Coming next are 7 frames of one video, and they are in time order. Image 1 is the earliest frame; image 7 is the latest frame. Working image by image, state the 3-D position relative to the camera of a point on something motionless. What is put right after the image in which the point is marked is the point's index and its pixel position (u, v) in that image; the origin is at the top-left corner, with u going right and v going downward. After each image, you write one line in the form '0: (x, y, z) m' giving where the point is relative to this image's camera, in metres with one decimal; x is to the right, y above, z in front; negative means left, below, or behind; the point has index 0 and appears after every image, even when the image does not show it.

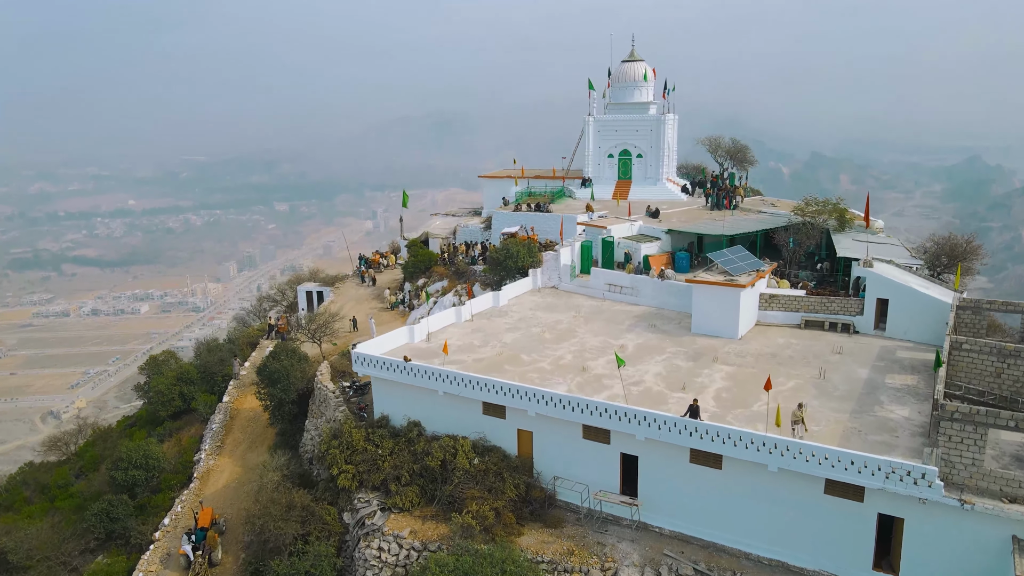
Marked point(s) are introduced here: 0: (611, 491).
0: (+2.0, -4.2, +15.7) m
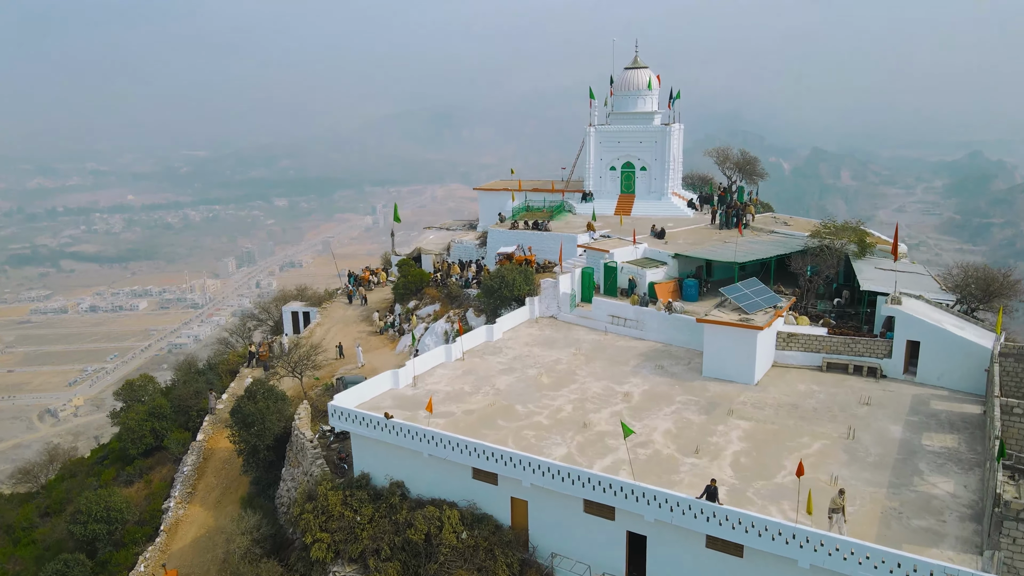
0: (+1.9, -5.2, +13.9) m
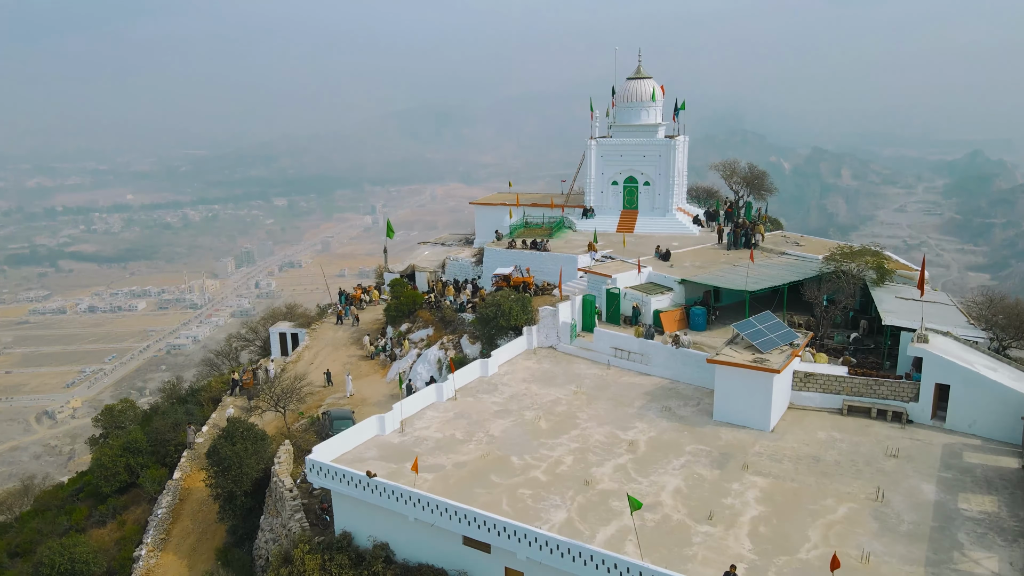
0: (+1.8, -6.1, +12.5) m
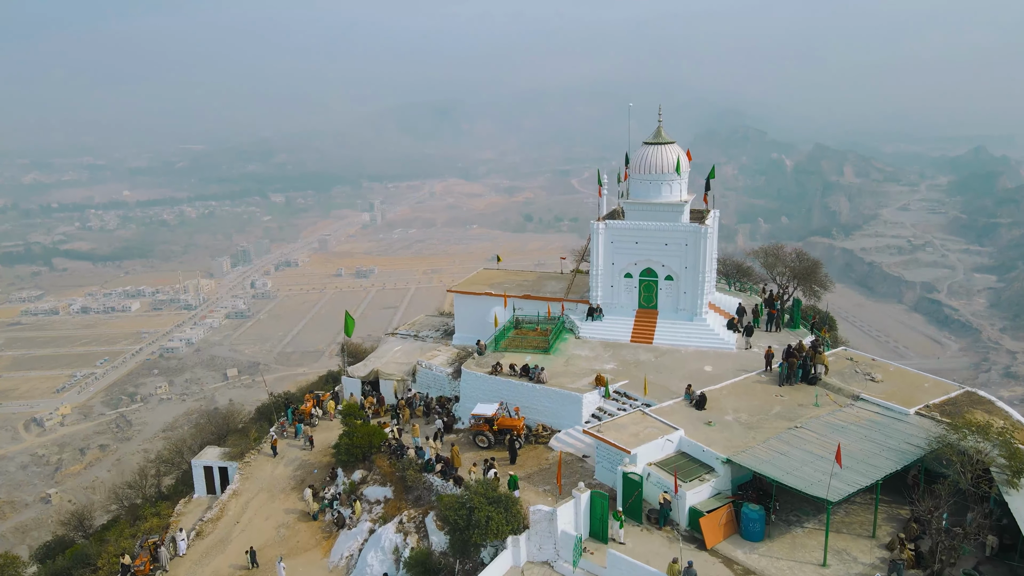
0: (+1.3, -10.3, +5.9) m
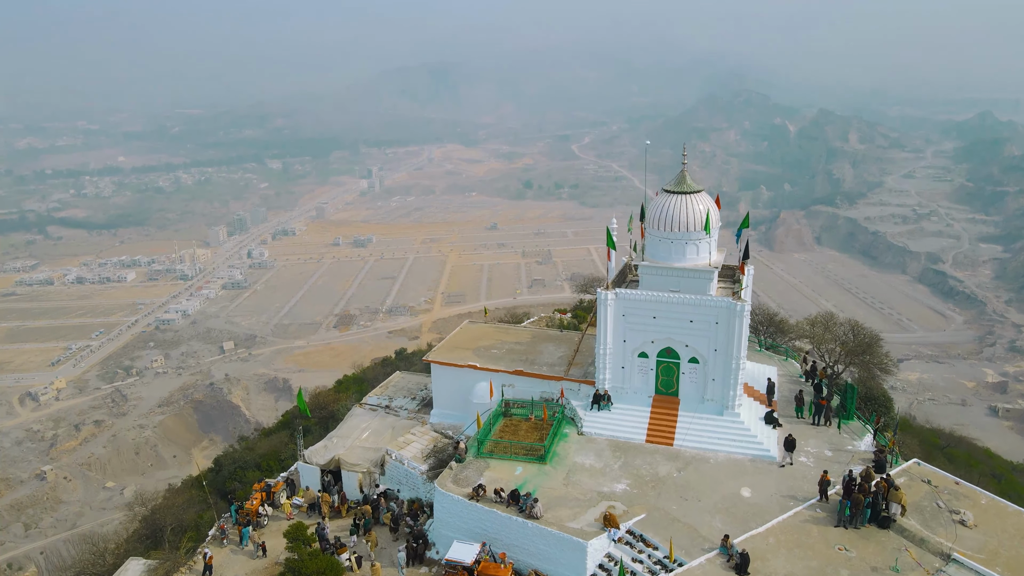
0: (+1.0, -13.4, +1.6) m
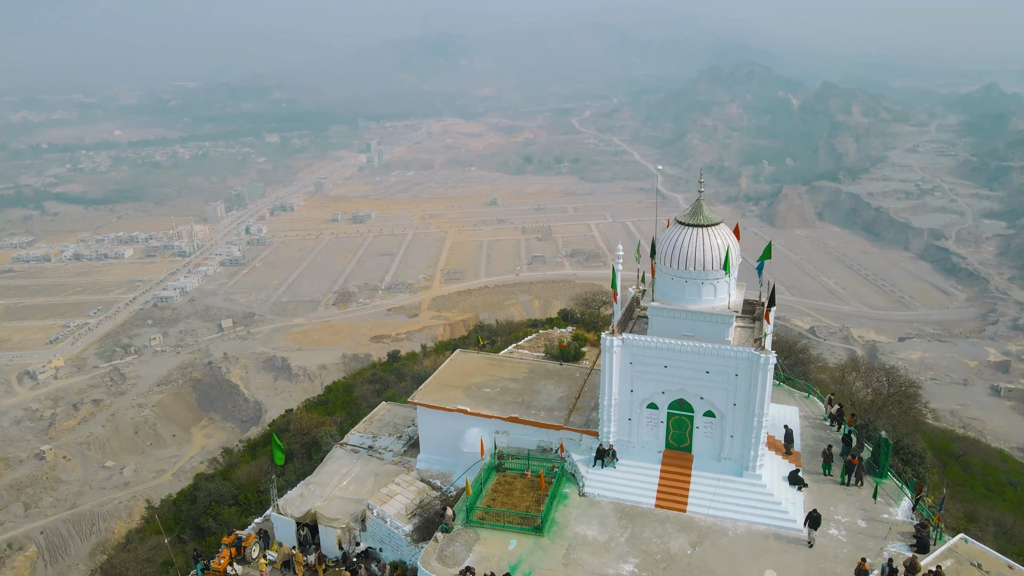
0: (+0.9, -15.1, -0.3) m
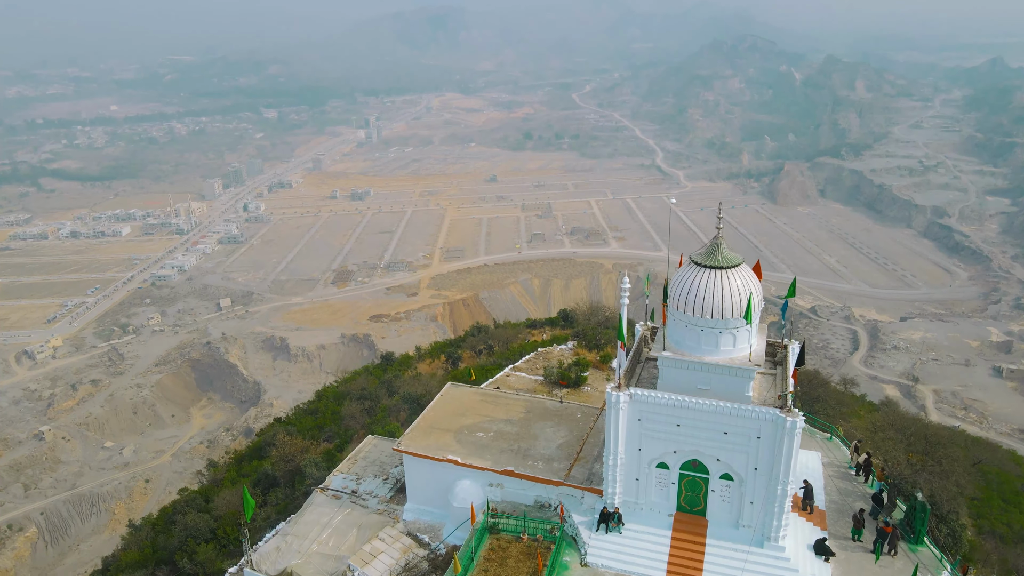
0: (+0.7, -16.7, -1.7) m
